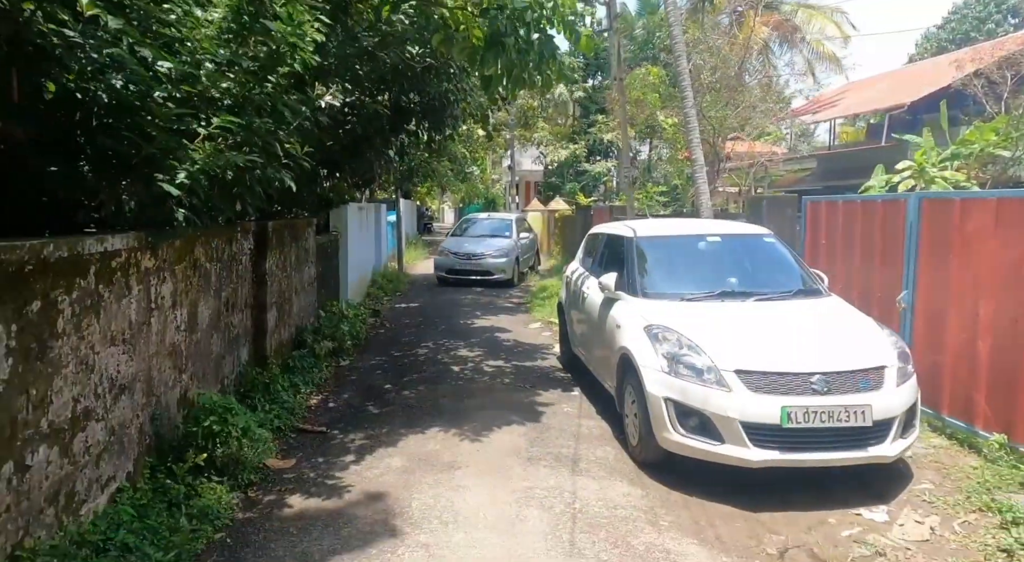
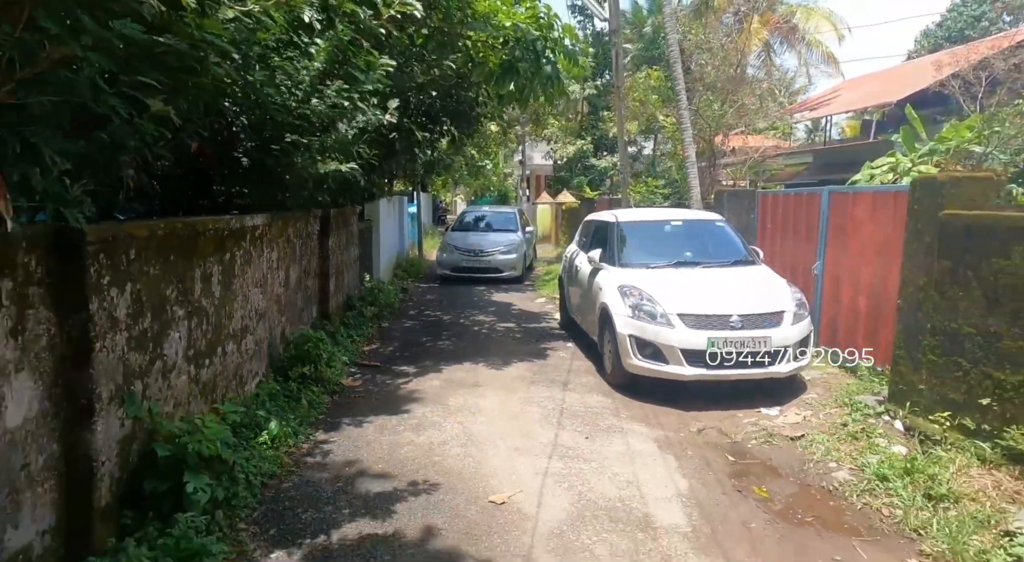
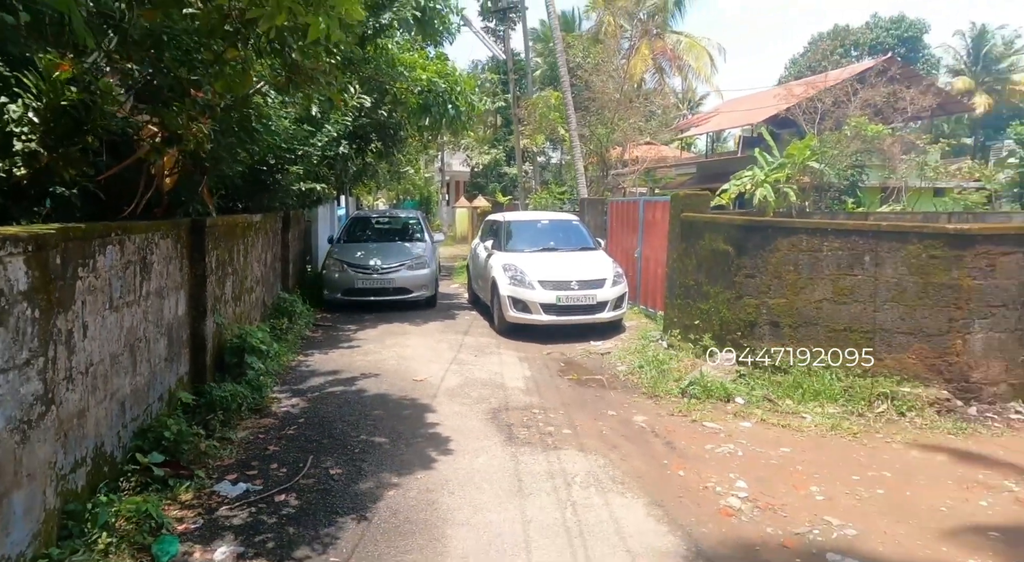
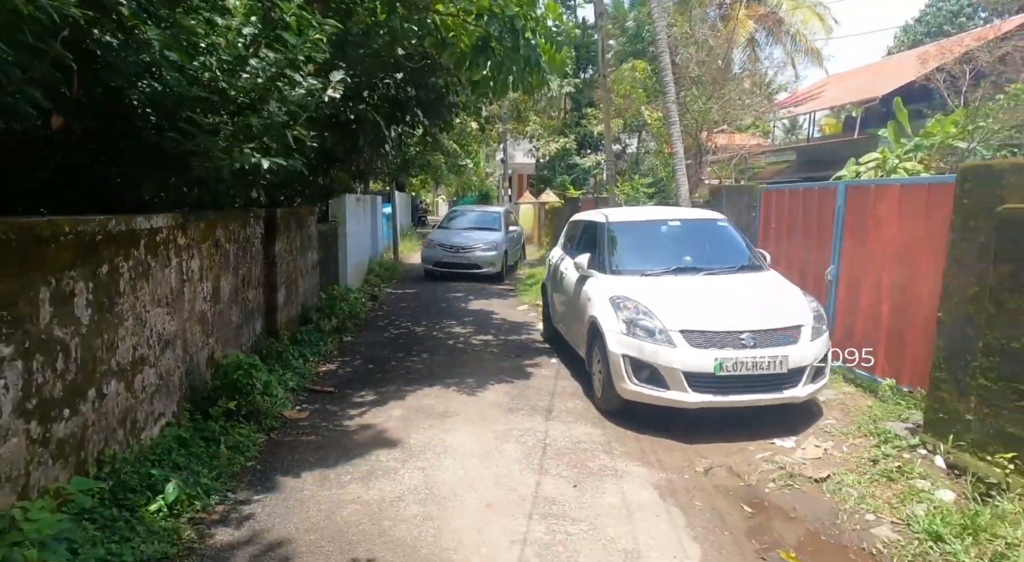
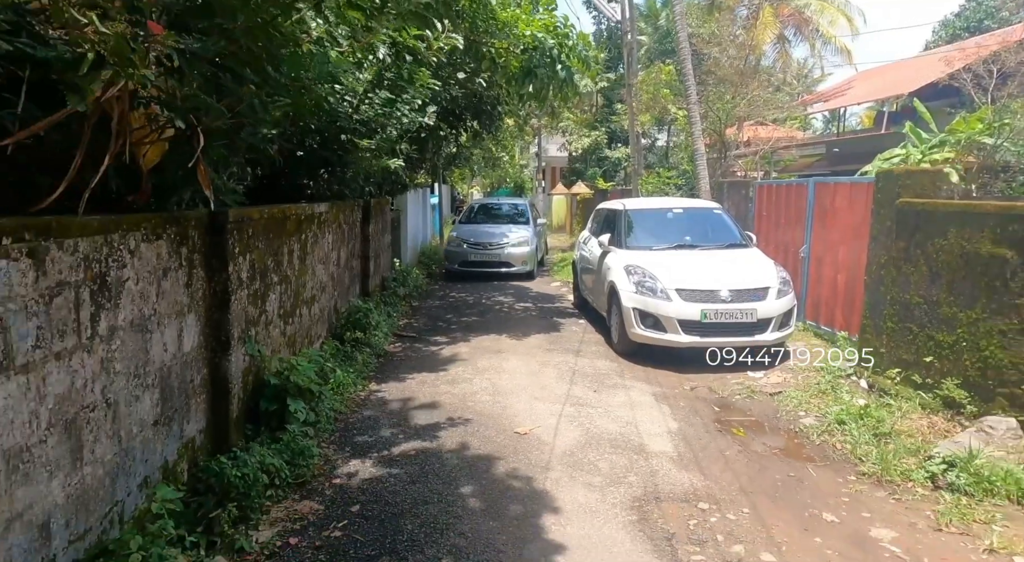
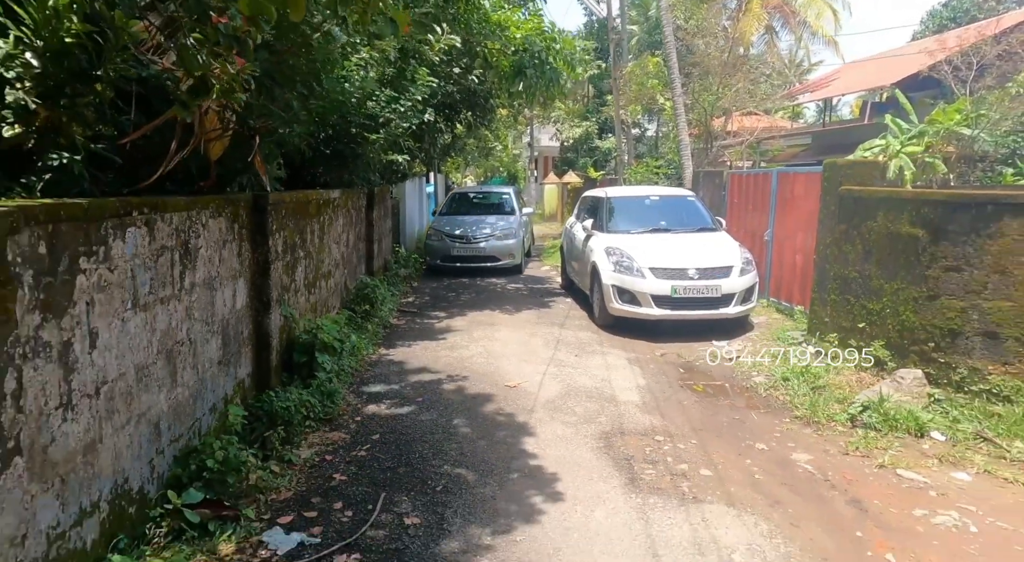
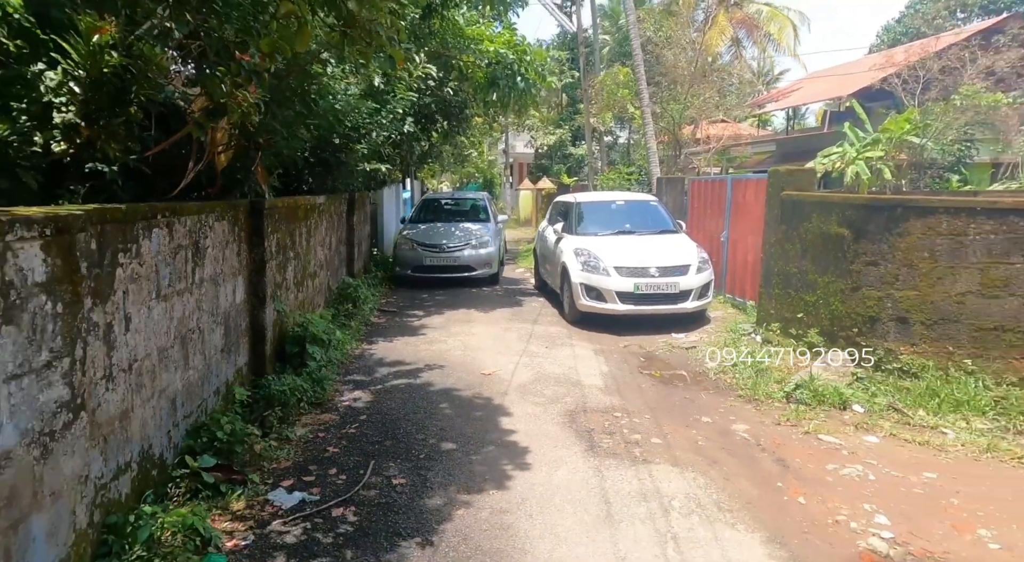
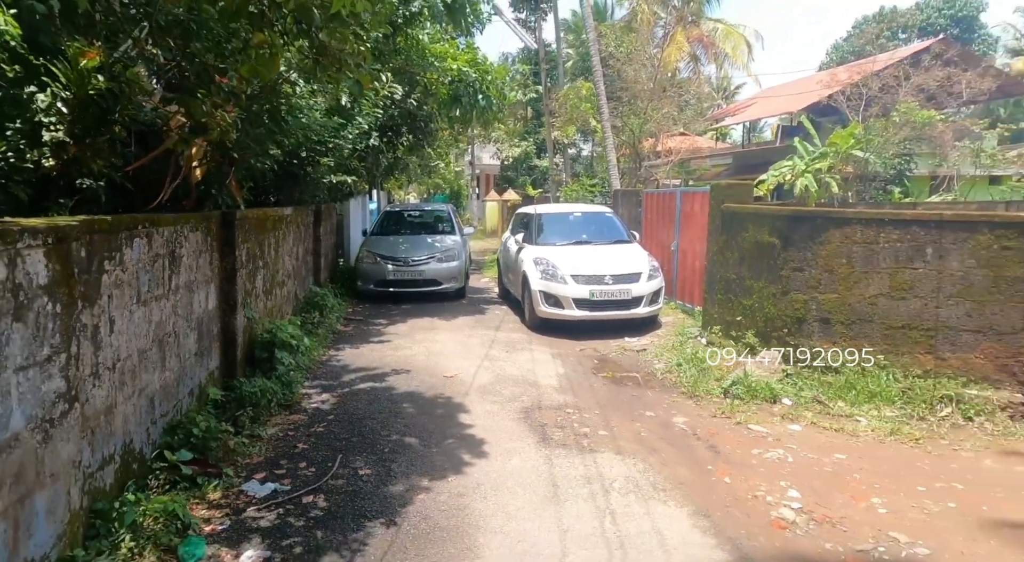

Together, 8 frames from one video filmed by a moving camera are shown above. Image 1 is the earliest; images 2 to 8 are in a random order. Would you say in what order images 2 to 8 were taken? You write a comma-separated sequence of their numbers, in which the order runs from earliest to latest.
4, 2, 5, 6, 7, 8, 3
